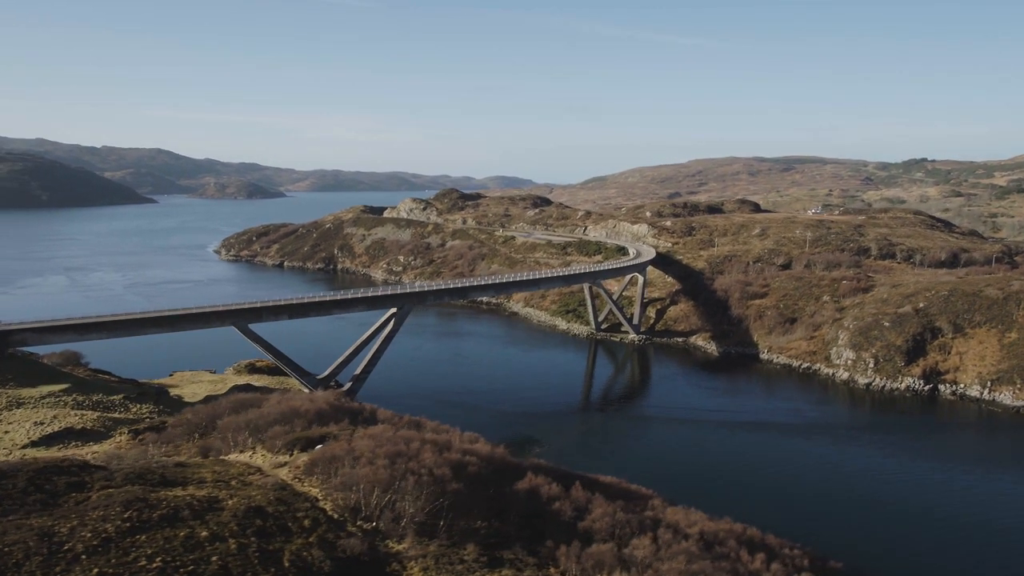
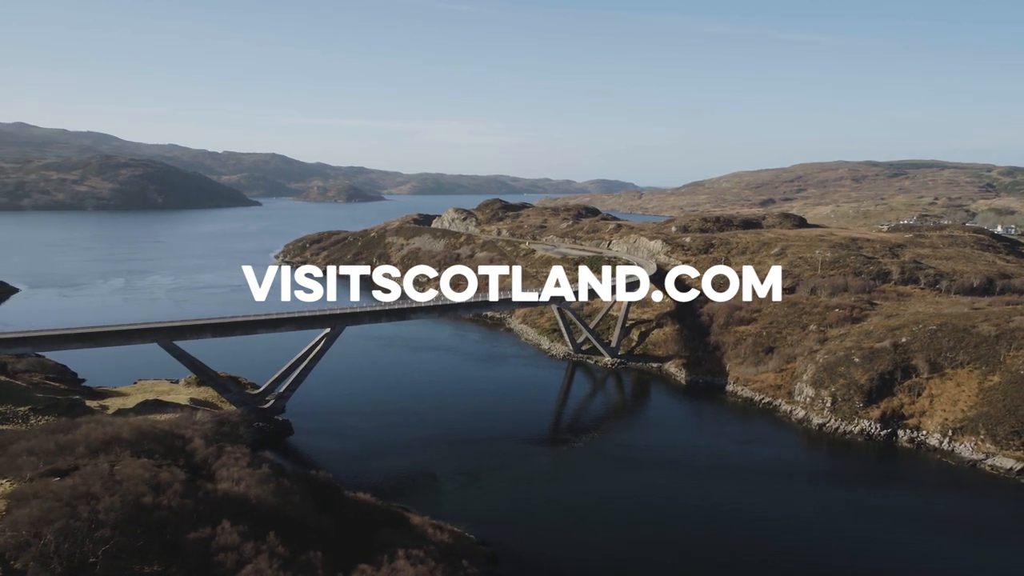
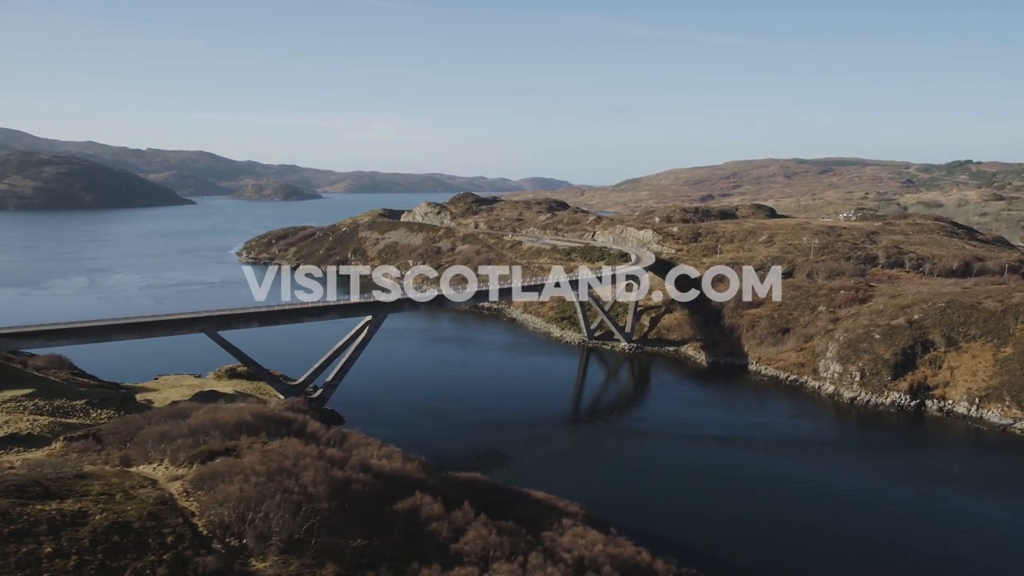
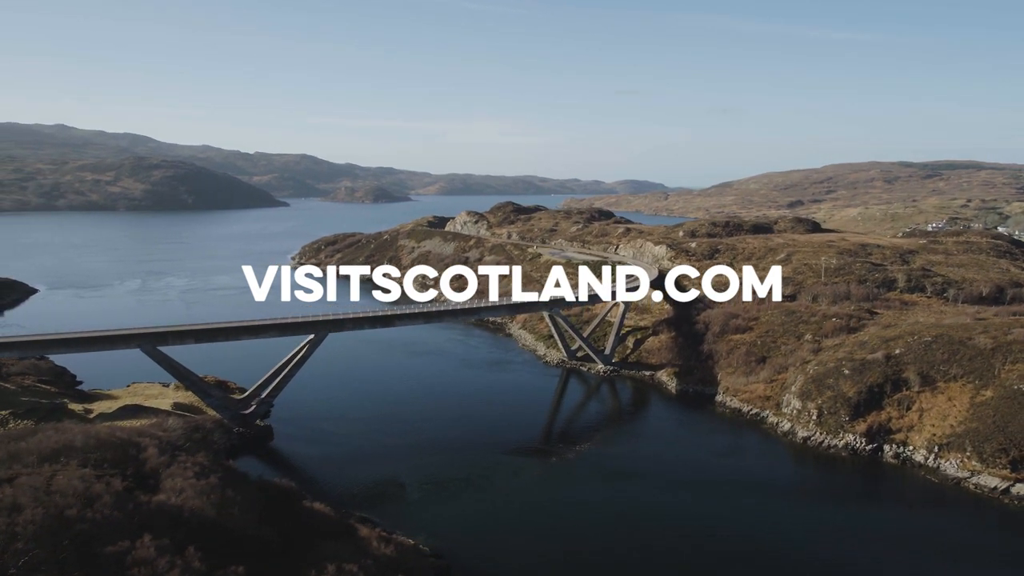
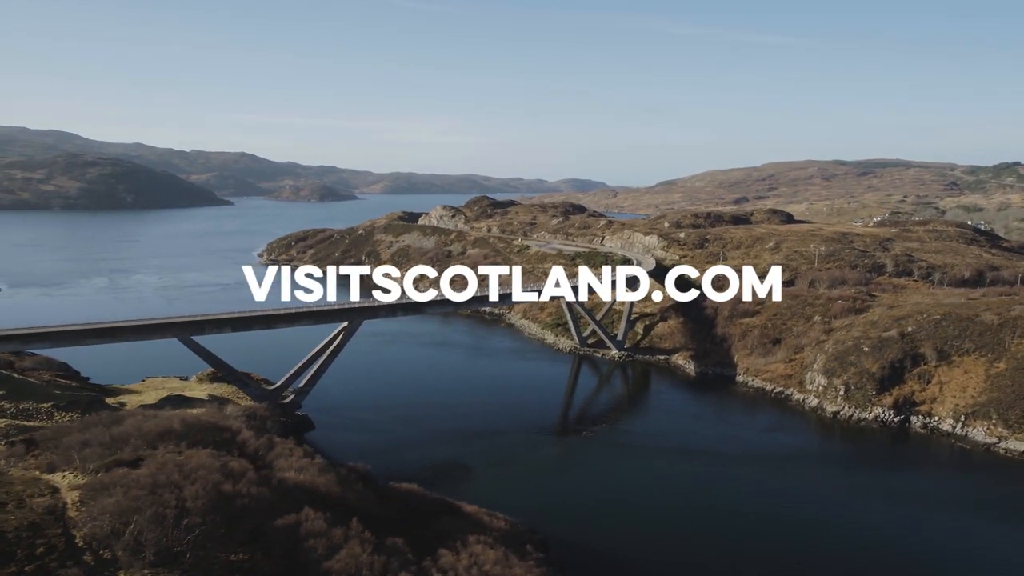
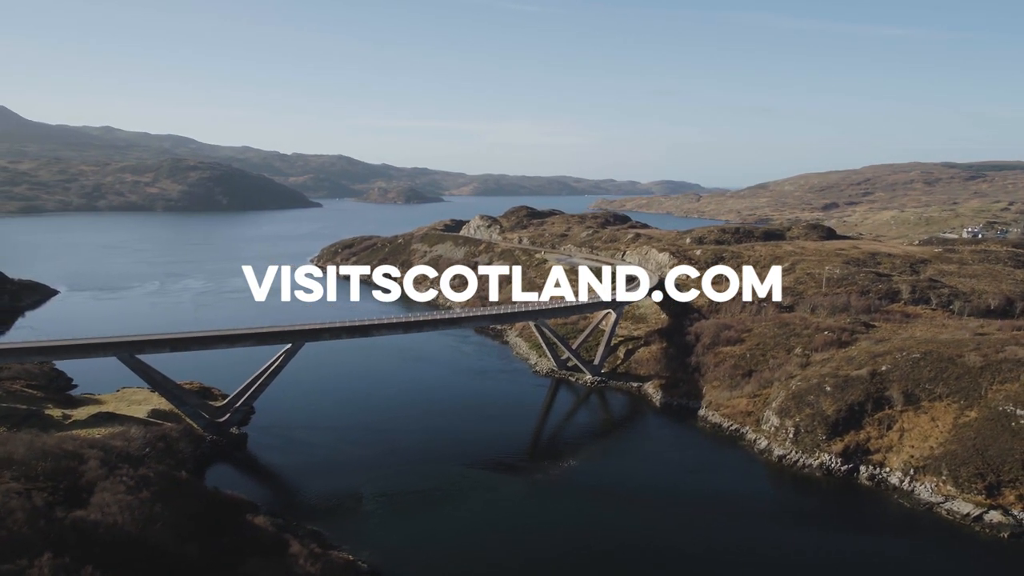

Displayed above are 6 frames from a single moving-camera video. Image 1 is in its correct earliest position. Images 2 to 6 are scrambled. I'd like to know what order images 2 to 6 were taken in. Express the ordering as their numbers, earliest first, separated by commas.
3, 5, 2, 4, 6
